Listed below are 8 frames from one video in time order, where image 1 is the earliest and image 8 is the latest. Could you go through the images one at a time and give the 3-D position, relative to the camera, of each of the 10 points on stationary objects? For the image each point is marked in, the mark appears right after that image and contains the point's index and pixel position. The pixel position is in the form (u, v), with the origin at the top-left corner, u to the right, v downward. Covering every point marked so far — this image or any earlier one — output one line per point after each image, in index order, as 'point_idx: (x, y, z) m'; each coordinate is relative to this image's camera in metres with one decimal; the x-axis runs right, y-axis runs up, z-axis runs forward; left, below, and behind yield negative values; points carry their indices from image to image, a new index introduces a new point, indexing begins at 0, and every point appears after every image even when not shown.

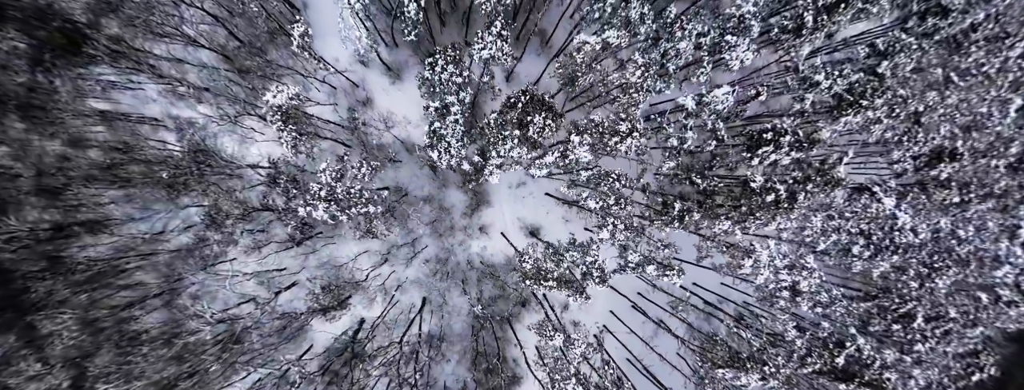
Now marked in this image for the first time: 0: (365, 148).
0: (-9.0, +2.8, +17.6) m
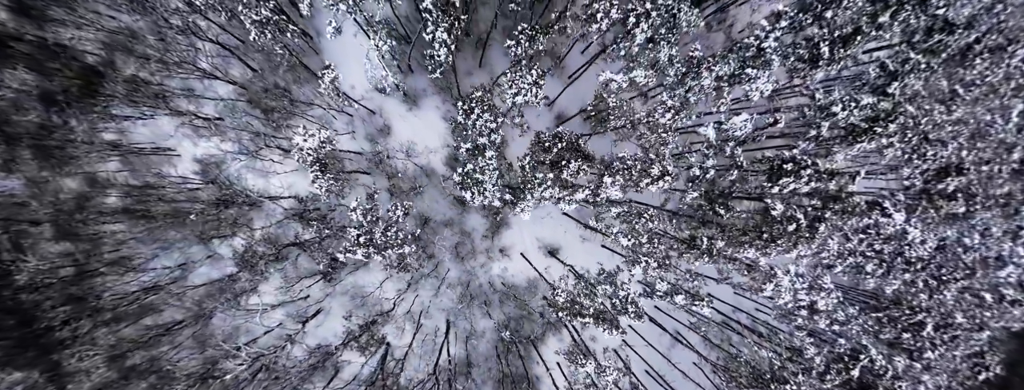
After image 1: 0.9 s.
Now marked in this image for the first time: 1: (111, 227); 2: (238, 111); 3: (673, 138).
0: (-7.8, +1.1, +17.8) m
1: (-23.6, -1.2, +15.9) m
2: (-17.0, +5.0, +17.7) m
3: (+7.2, +2.0, +11.8) m
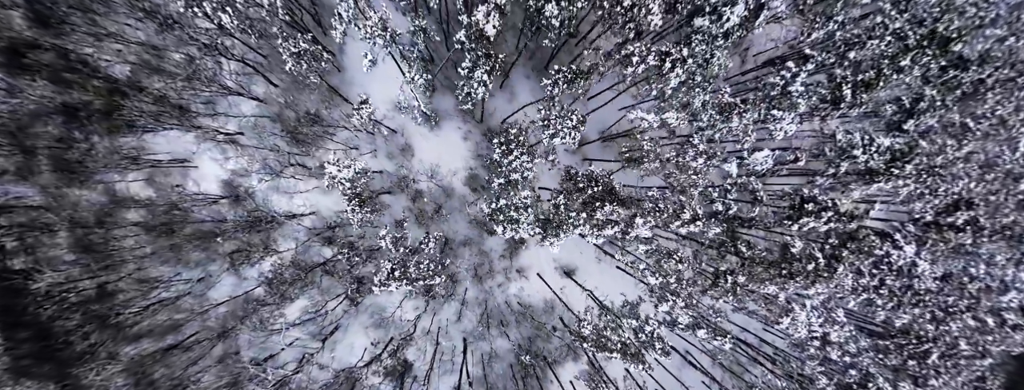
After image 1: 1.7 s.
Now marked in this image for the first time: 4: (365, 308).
0: (-6.5, -0.2, +17.9) m
1: (-22.4, -2.2, +15.9) m
2: (-15.6, +3.9, +17.8) m
3: (+8.5, +0.4, +12.1) m
4: (-8.6, -8.0, +18.1) m
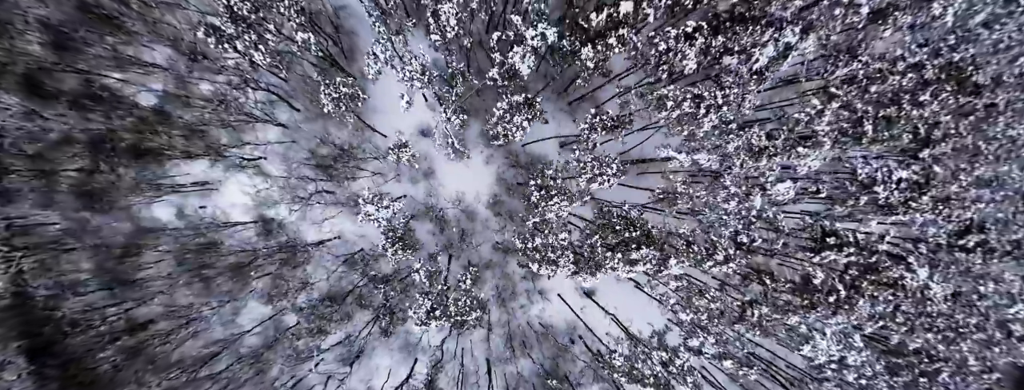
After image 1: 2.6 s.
0: (-5.0, -1.8, +18.2) m
1: (-20.9, -3.9, +16.1) m
2: (-14.1, +2.3, +18.0) m
3: (+10.0, -1.3, +12.5) m
4: (-7.1, -9.6, +18.4) m
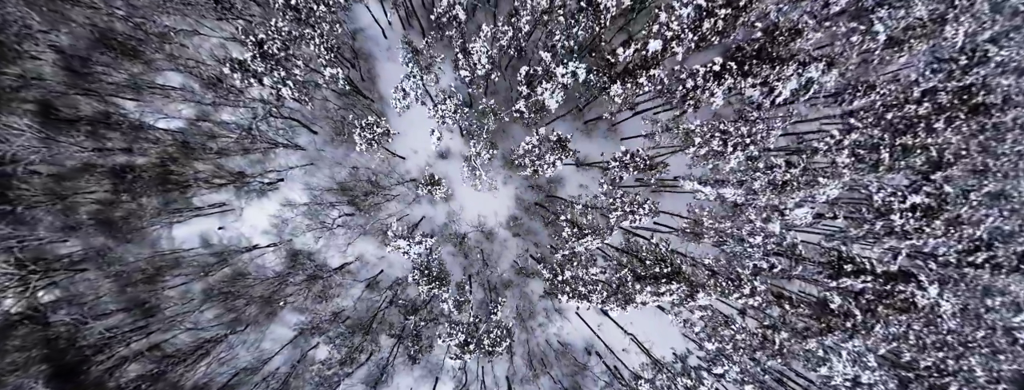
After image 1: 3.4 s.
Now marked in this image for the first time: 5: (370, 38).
0: (-3.8, -3.3, +18.4) m
1: (-19.6, -5.5, +16.3) m
2: (-12.9, +0.7, +18.1) m
3: (+11.3, -2.7, +12.8) m
4: (-5.8, -11.1, +18.7) m
5: (-9.0, +10.1, +17.8) m
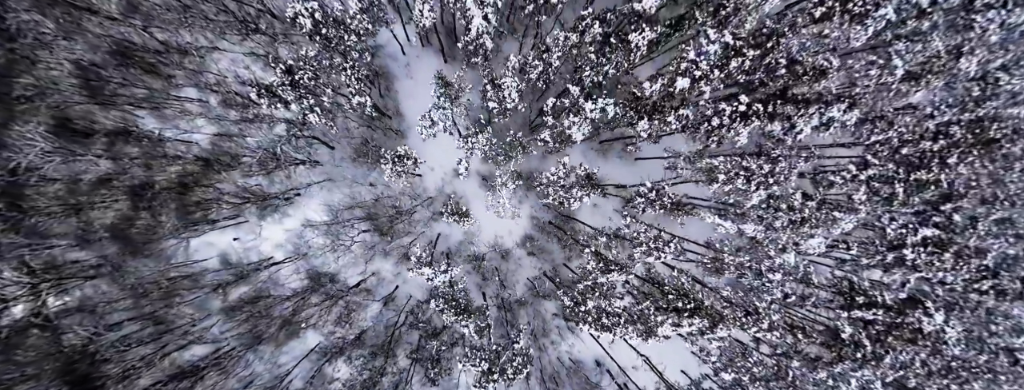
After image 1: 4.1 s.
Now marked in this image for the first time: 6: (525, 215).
0: (-2.7, -4.6, +18.6) m
1: (-18.6, -6.5, +16.4) m
2: (-11.8, -0.4, +18.2) m
3: (+12.4, -4.3, +13.0) m
4: (-4.9, -12.3, +19.0) m
5: (-7.7, +8.9, +17.8) m
6: (+0.7, -1.0, +18.6) m
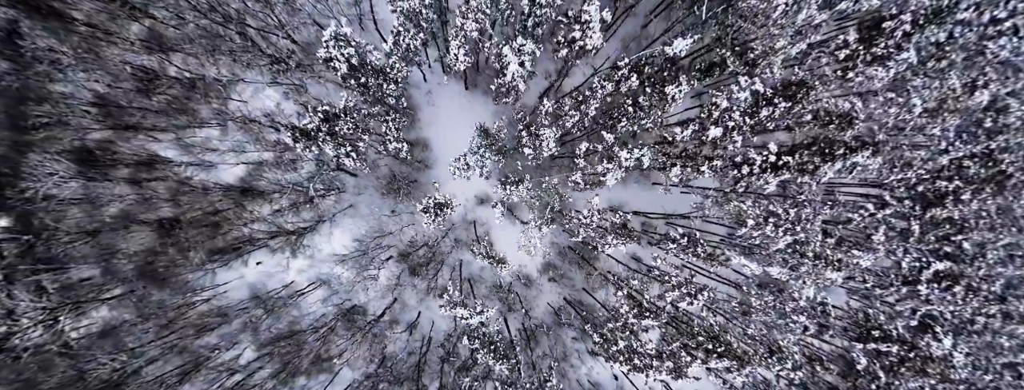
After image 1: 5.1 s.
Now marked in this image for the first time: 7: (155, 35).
0: (-1.2, -6.5, +18.9) m
1: (-17.1, -8.4, +16.6) m
2: (-10.3, -2.3, +18.3) m
3: (+13.9, -6.2, +13.5) m
4: (-3.4, -14.2, +19.3) m
5: (-6.2, +7.0, +17.9) m
6: (+2.2, -2.9, +18.9) m
7: (-18.7, +8.4, +14.6) m
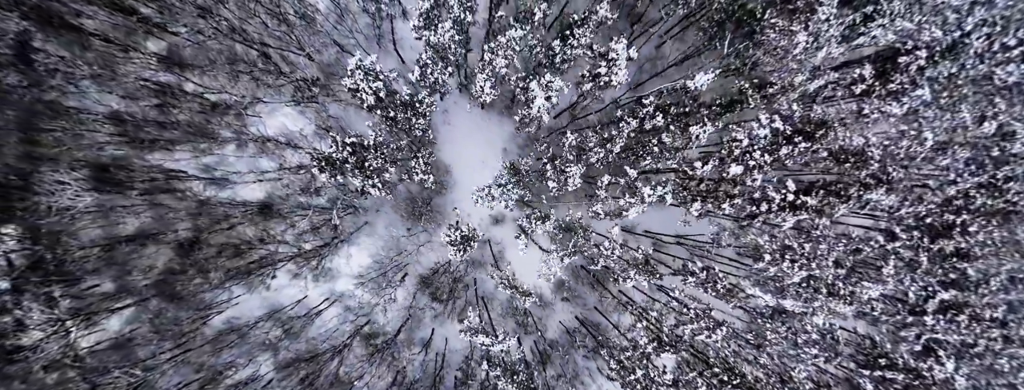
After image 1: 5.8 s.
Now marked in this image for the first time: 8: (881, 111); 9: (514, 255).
0: (-0.3, -7.9, +19.2) m
1: (-16.1, -9.6, +16.7) m
2: (-9.3, -3.6, +18.5) m
3: (+14.9, -7.9, +13.8) m
4: (-2.6, -15.6, +19.6) m
5: (-5.1, +5.6, +18.0) m
6: (+3.2, -4.4, +19.1) m
7: (-17.5, +7.2, +14.6) m
8: (+16.4, +3.5, +12.3) m
9: (0.0, -3.7, +19.1) m
